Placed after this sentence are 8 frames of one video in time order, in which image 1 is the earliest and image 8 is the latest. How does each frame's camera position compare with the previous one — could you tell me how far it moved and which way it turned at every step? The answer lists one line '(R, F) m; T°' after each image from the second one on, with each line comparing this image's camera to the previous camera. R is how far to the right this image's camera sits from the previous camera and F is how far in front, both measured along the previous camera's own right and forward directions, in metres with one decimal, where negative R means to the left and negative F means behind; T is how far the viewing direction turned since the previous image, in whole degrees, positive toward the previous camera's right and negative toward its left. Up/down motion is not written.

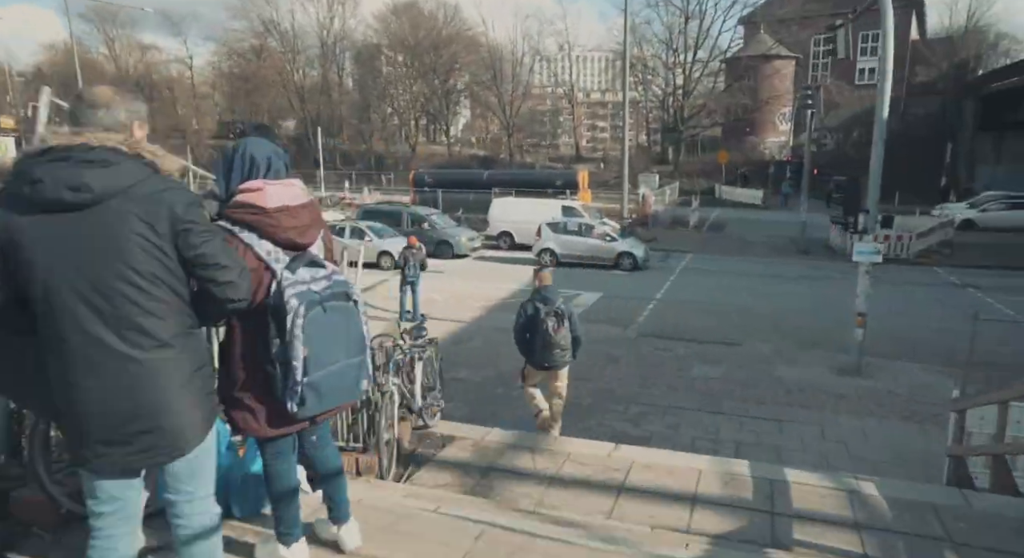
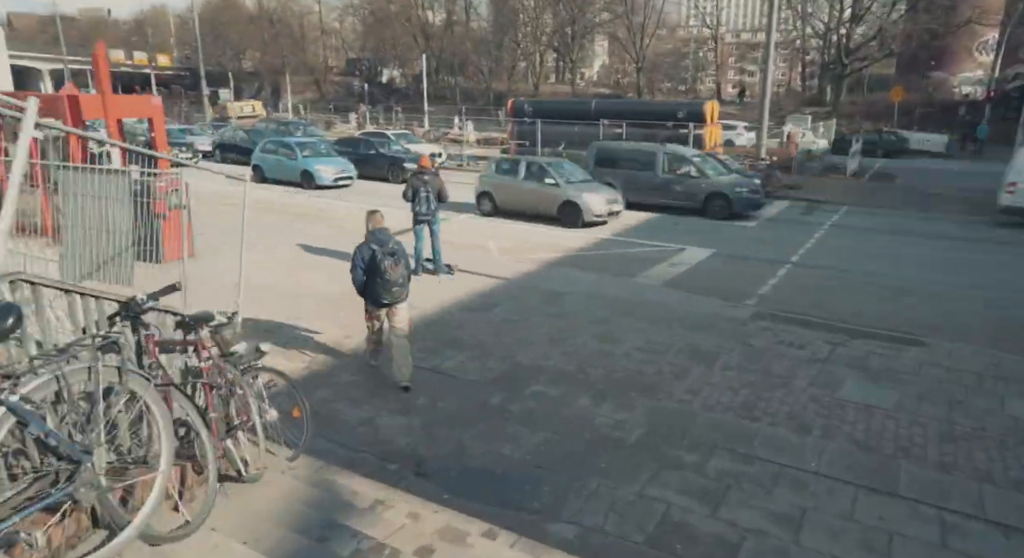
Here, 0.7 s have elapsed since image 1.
(+1.0, +4.3) m; -11°
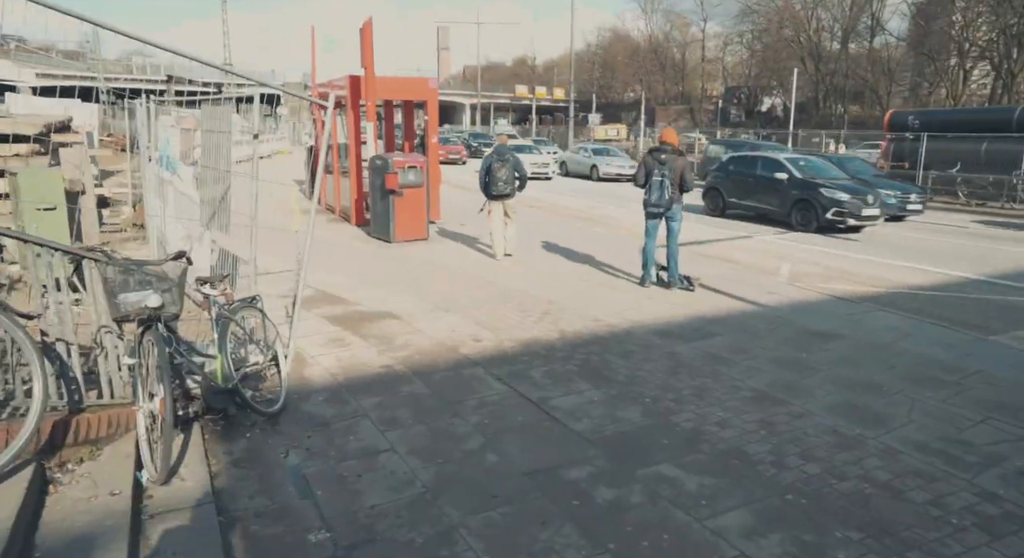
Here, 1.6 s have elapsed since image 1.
(+1.2, +2.8) m; -30°
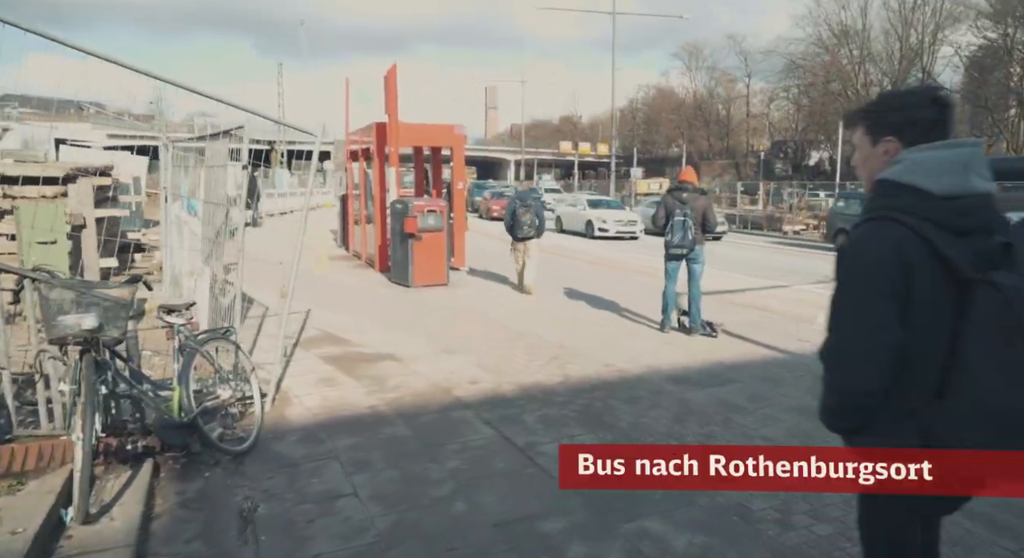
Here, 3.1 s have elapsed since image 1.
(+0.4, +0.3) m; -4°
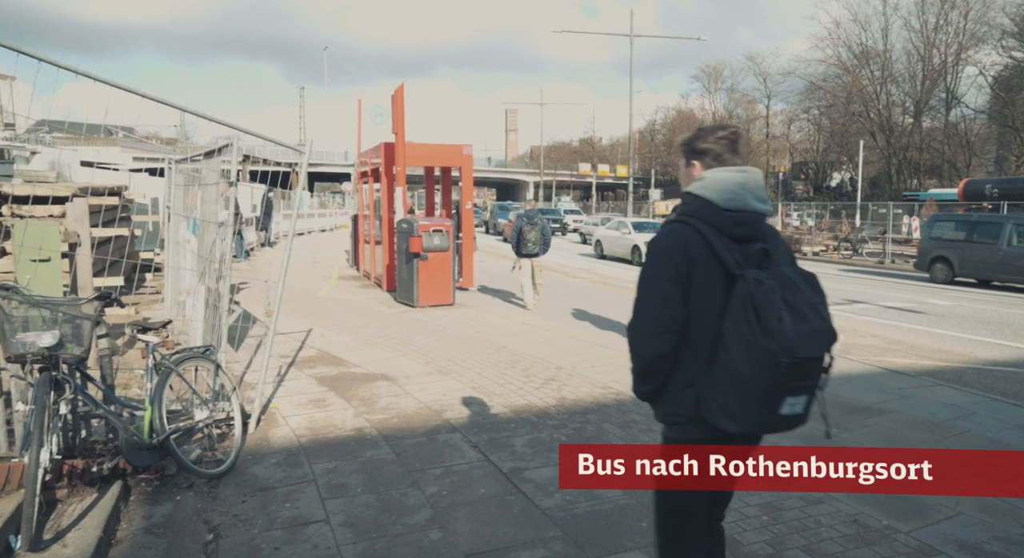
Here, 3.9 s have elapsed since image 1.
(+0.2, +0.1) m; -2°
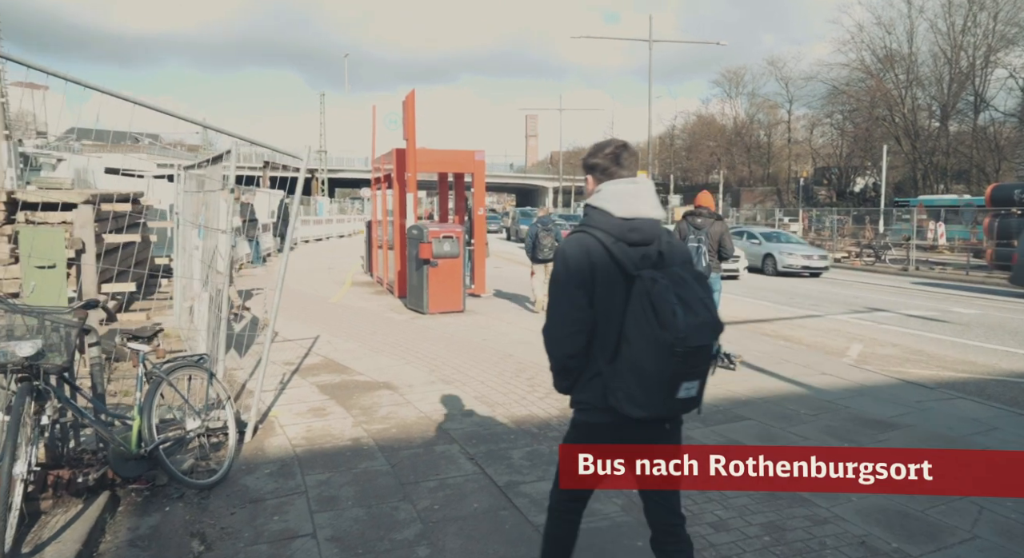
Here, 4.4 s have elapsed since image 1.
(+0.1, +0.1) m; -2°
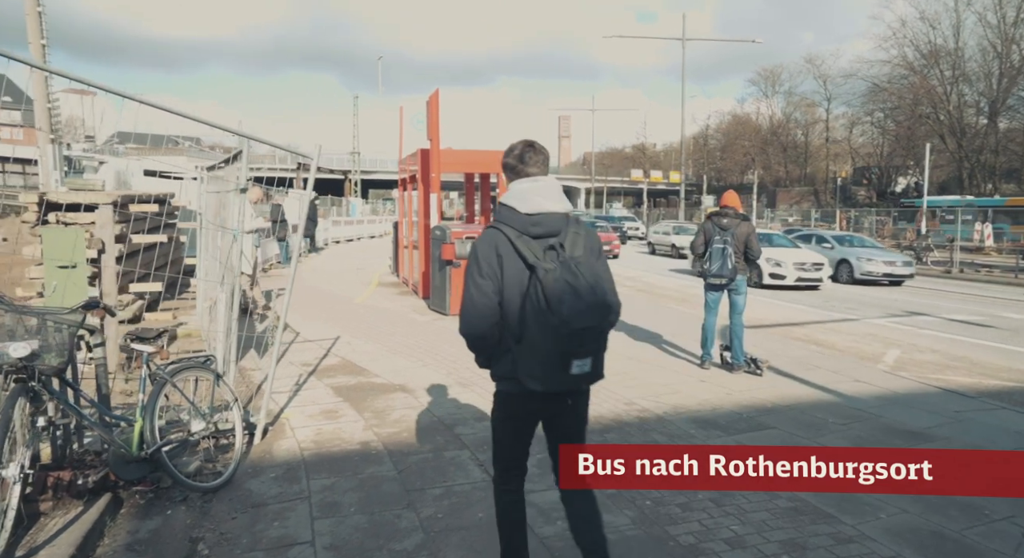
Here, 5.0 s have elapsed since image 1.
(+0.1, +0.1) m; -3°
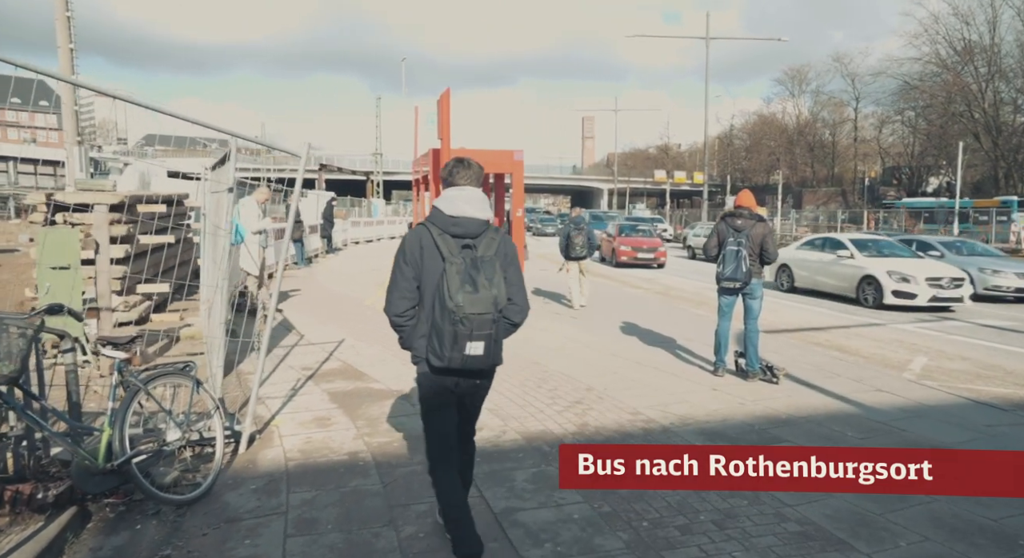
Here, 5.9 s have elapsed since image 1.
(+0.2, +0.2) m; -2°
